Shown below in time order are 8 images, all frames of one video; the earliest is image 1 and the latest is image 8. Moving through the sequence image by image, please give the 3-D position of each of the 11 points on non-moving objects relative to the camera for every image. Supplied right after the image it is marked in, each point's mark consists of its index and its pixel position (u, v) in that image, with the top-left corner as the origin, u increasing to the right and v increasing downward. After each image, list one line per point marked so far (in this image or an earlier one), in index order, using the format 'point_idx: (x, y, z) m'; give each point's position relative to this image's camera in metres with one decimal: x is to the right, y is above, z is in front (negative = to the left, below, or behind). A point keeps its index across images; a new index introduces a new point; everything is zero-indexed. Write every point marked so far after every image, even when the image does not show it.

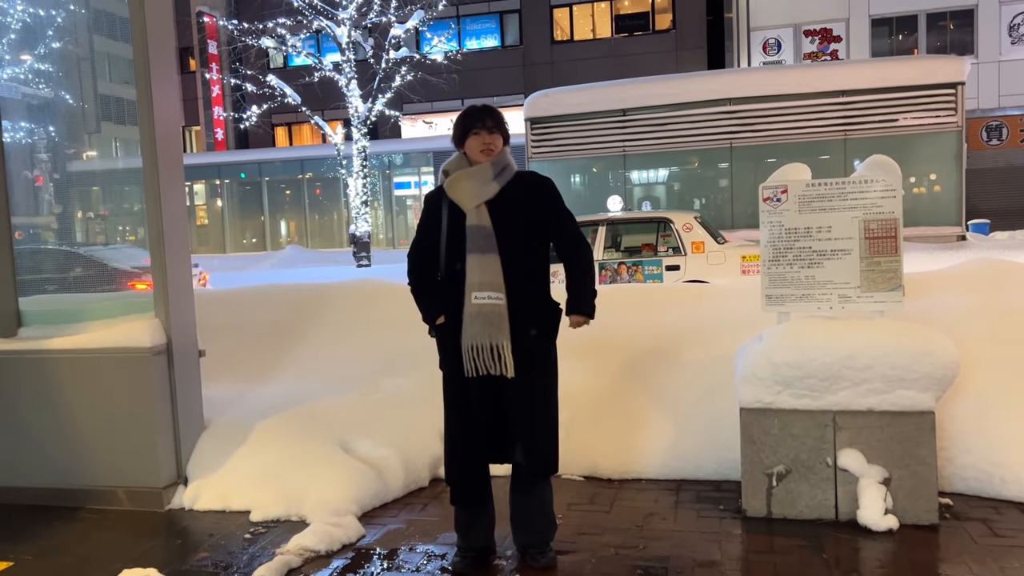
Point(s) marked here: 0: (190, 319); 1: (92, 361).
0: (-1.9, -0.2, +4.7) m
1: (-2.3, -0.4, +4.5) m
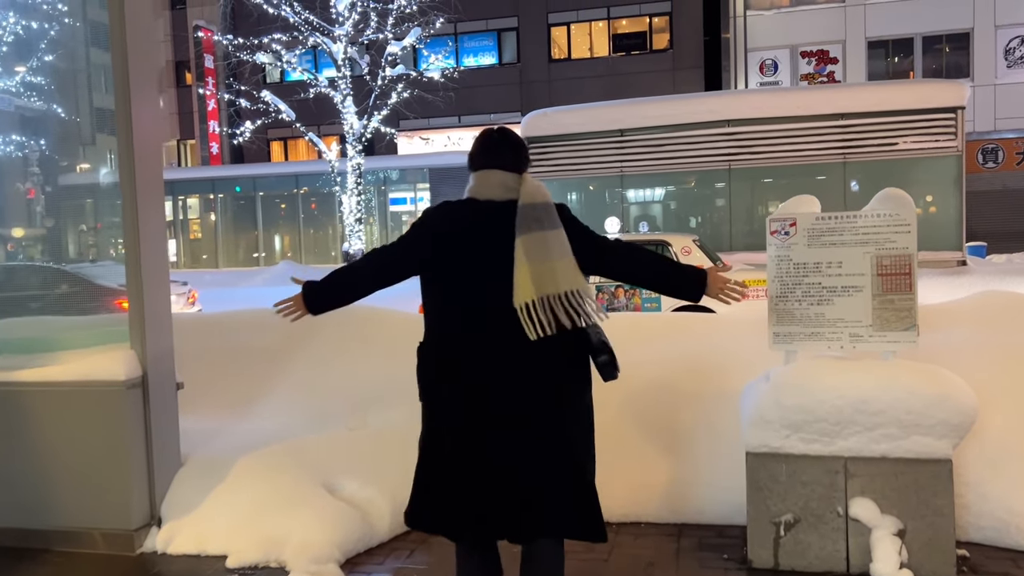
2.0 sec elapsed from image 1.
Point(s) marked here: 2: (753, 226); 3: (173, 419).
0: (-1.9, -0.4, +4.5) m
1: (-2.4, -0.6, +4.2) m
2: (+4.1, +1.1, +13.9) m
3: (-1.9, -0.7, +4.5) m
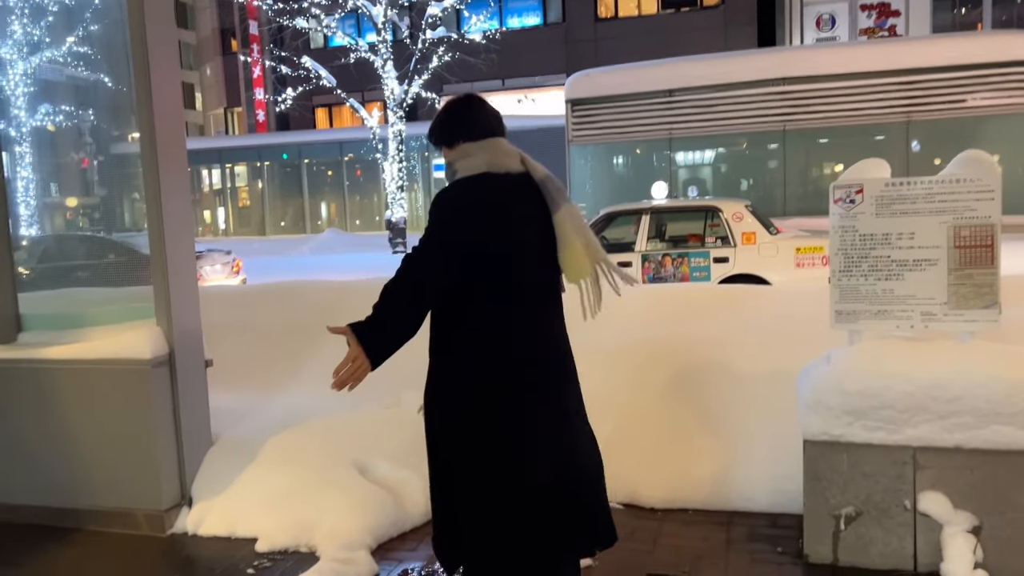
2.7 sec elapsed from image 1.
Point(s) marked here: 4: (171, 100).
0: (-1.7, -0.2, +4.4) m
1: (-2.2, -0.4, +4.1) m
2: (+4.8, +1.7, +13.3) m
3: (-1.7, -0.6, +4.4) m
4: (-1.8, +1.0, +4.3) m
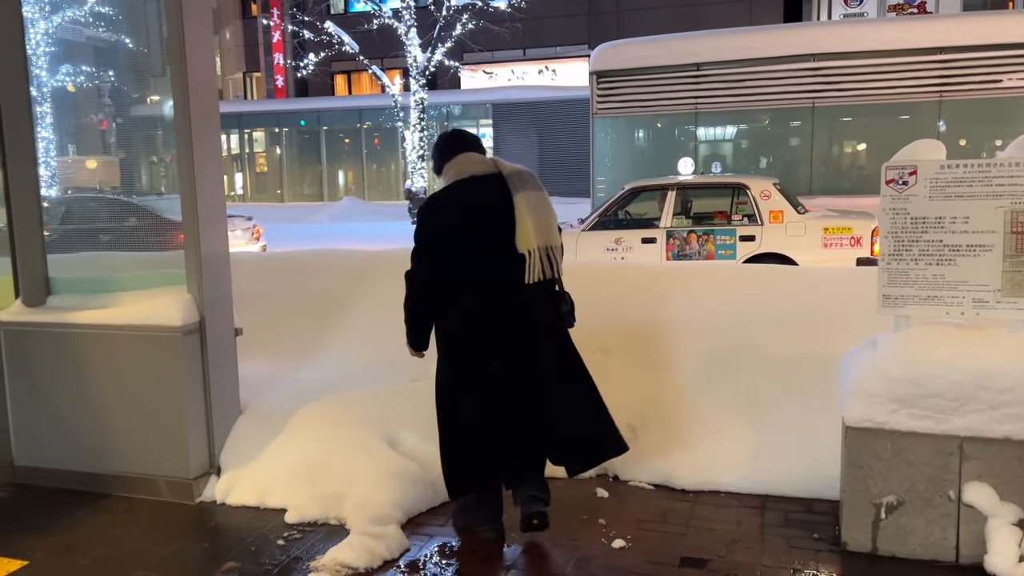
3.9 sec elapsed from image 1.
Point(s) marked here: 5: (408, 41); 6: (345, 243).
0: (-1.5, 0.0, +4.3) m
1: (-2.0, -0.3, +4.1) m
2: (+5.2, +2.0, +13.1) m
3: (-1.5, -0.4, +4.3) m
4: (-1.6, +1.1, +4.2) m
5: (-2.5, +5.9, +19.1) m
6: (-3.1, +0.8, +15.0) m
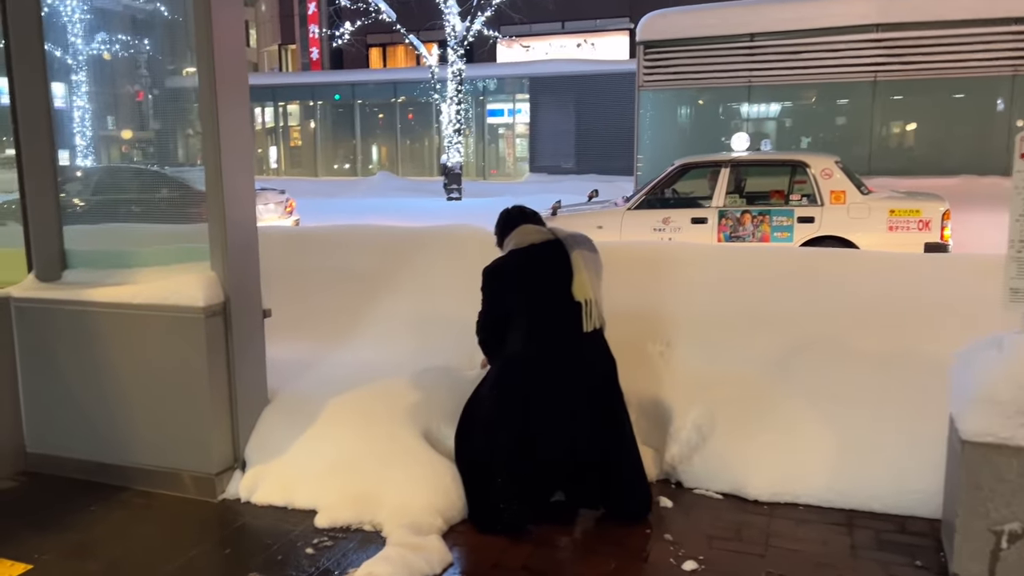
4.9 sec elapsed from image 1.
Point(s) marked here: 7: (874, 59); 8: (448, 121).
0: (-1.3, +0.1, +3.9) m
1: (-1.7, -0.1, +3.7) m
2: (+5.8, +2.2, +12.4) m
3: (-1.3, -0.3, +4.0) m
4: (-1.3, +1.3, +3.8) m
5: (-1.5, +6.4, +18.5) m
6: (-2.4, +1.2, +14.6) m
7: (+5.3, +3.3, +11.7) m
8: (-1.5, +3.9, +18.5) m
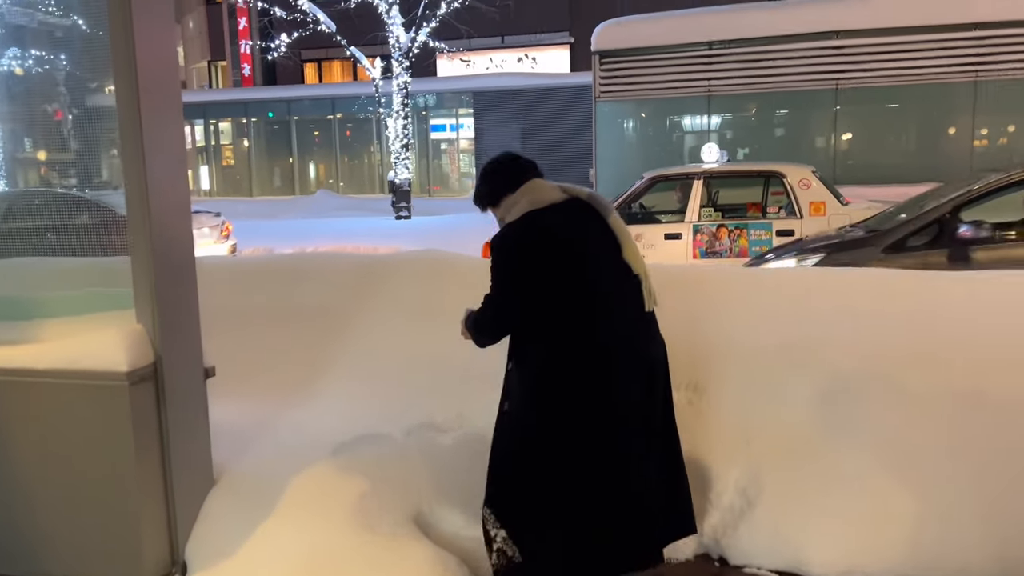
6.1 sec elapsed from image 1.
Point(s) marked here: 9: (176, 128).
0: (-1.2, -0.1, +3.1) m
1: (-1.7, -0.4, +2.9) m
2: (+5.1, +2.0, +12.1) m
3: (-1.2, -0.5, +3.2) m
4: (-1.3, +1.0, +3.0) m
5: (-2.8, +5.9, +17.8) m
6: (-3.2, +0.8, +13.7) m
7: (+4.6, +3.1, +11.4) m
8: (-2.6, +3.3, +17.7) m
9: (-1.3, +0.6, +3.0) m
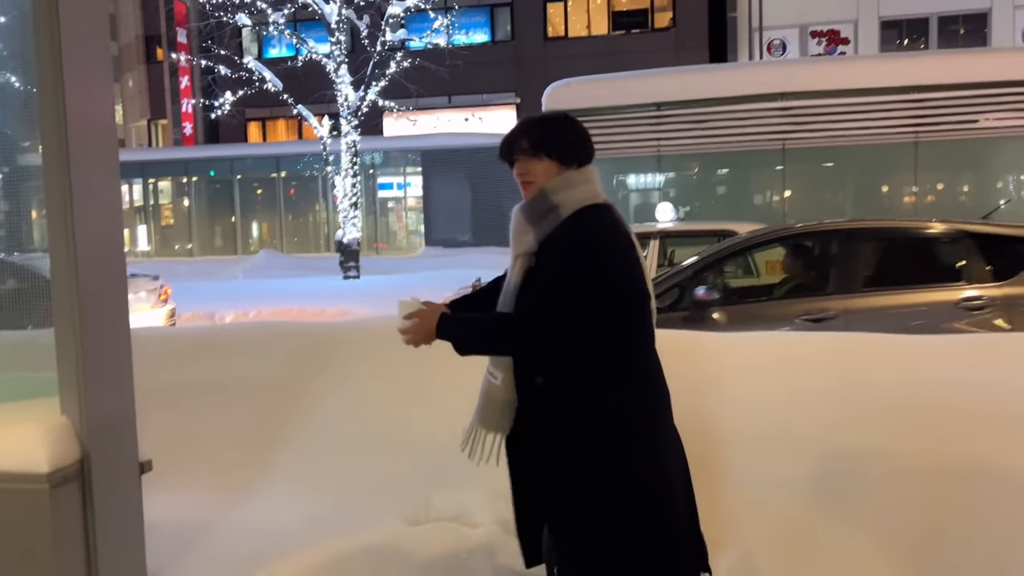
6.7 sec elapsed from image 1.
0: (-1.3, -0.4, +2.8) m
1: (-1.8, -0.6, +2.5) m
2: (+4.4, +1.2, +12.3) m
3: (-1.3, -0.8, +2.8) m
4: (-1.4, +0.8, +2.7) m
5: (-3.9, +4.5, +17.6) m
6: (-4.0, -0.3, +13.2) m
7: (+3.9, +2.3, +11.6) m
8: (-3.7, +2.0, +17.4) m
9: (-1.4, +0.3, +2.7) m
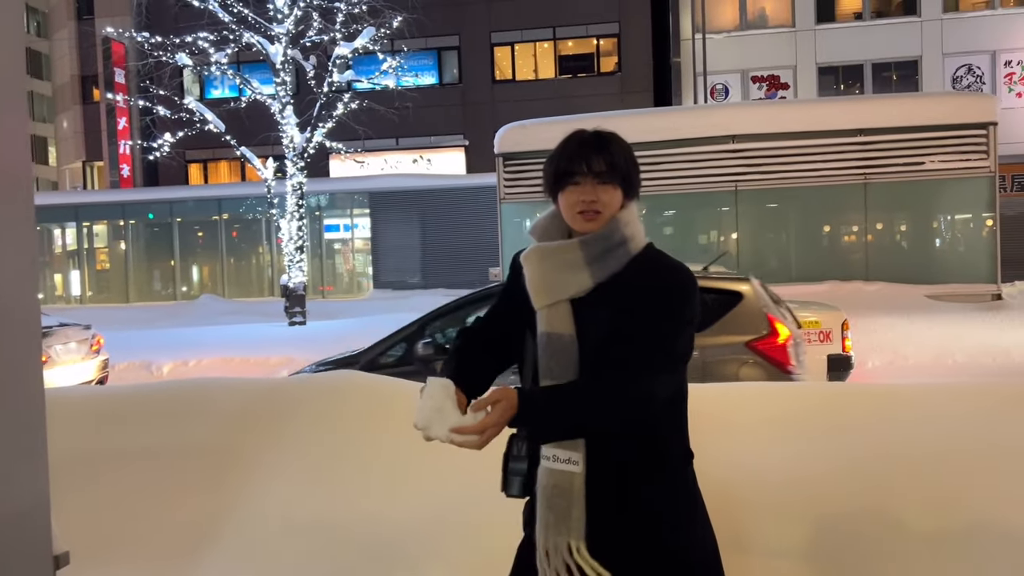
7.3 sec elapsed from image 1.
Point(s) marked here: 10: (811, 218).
0: (-1.4, -0.6, +2.3) m
1: (-1.8, -0.8, +2.0) m
2: (+3.7, +0.5, +12.3) m
3: (-1.4, -1.0, +2.3) m
4: (-1.5, +0.6, +2.3) m
5: (-5.0, +3.6, +17.3) m
6: (-4.8, -1.0, +12.6) m
7: (+3.2, +1.7, +11.7) m
8: (-4.8, +1.1, +16.9) m
9: (-1.4, +0.2, +2.3) m
10: (+4.5, +1.1, +12.2) m
